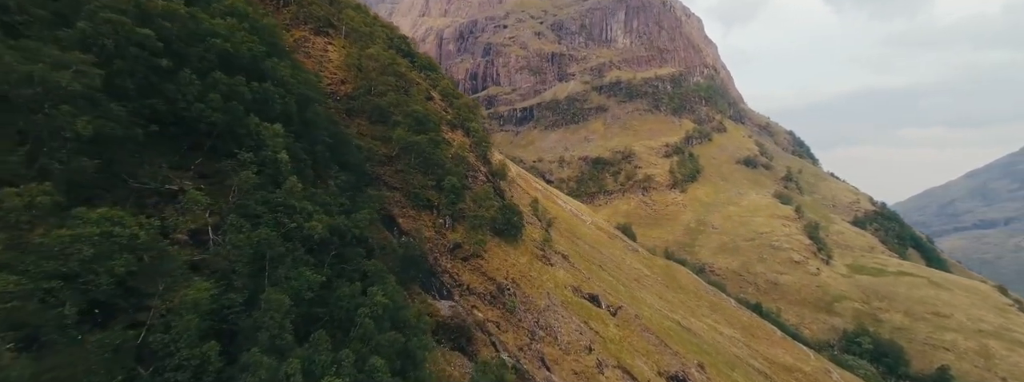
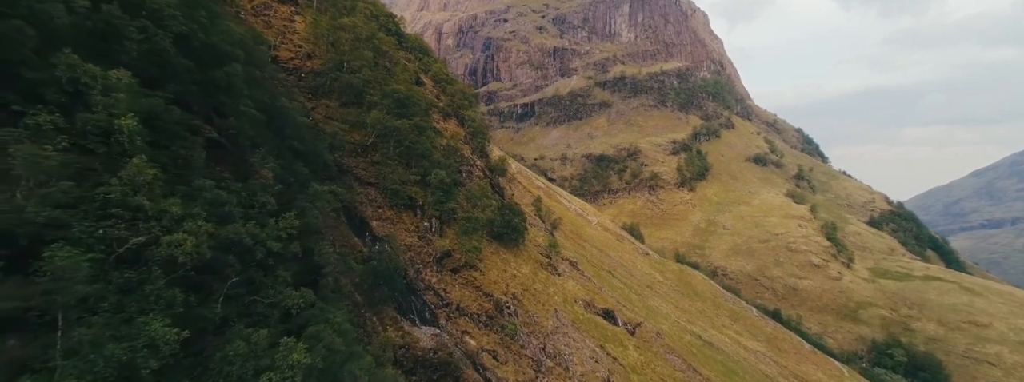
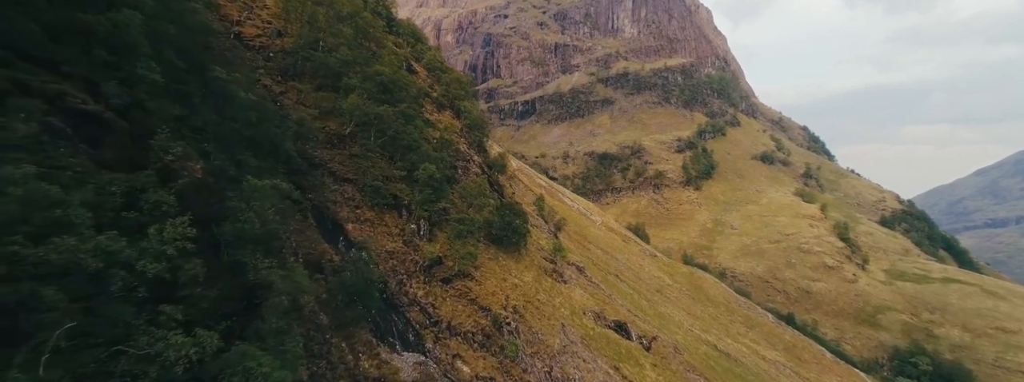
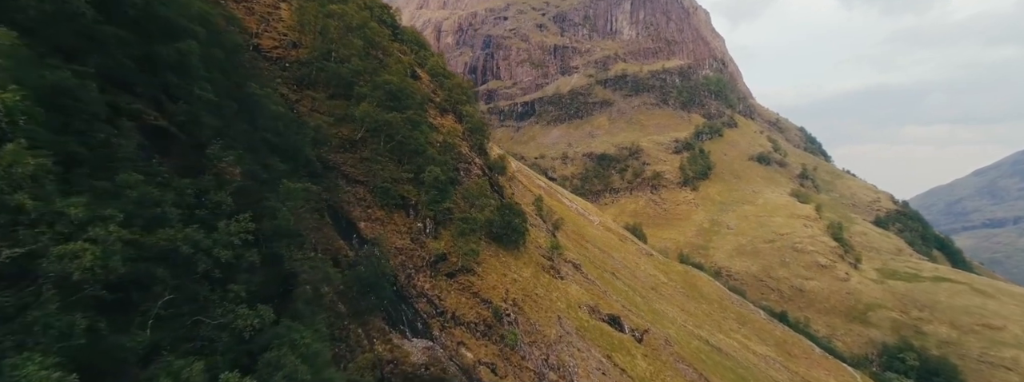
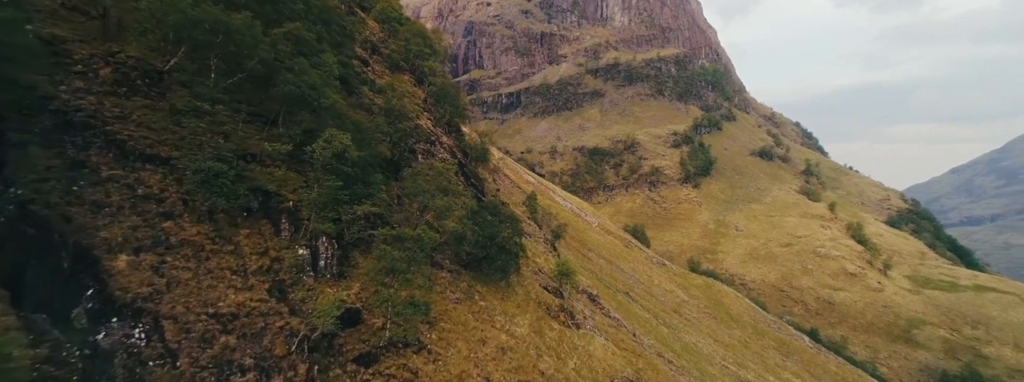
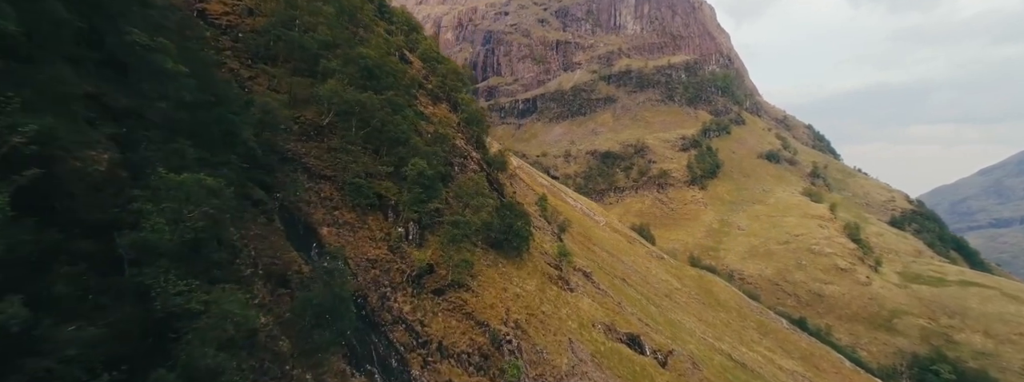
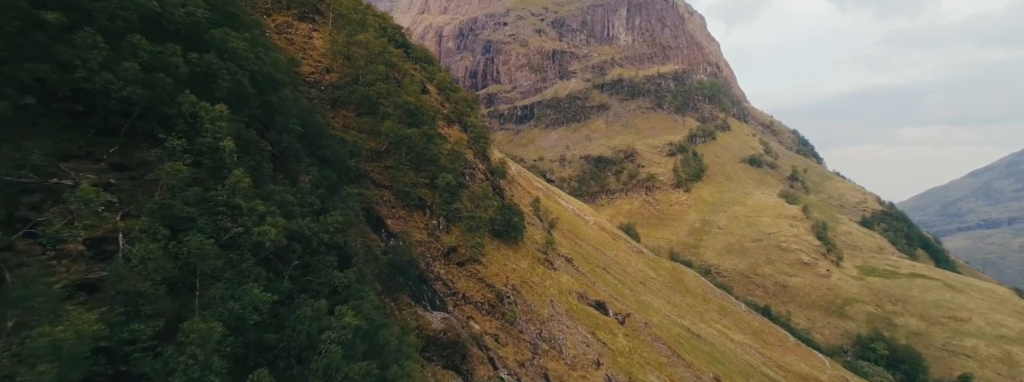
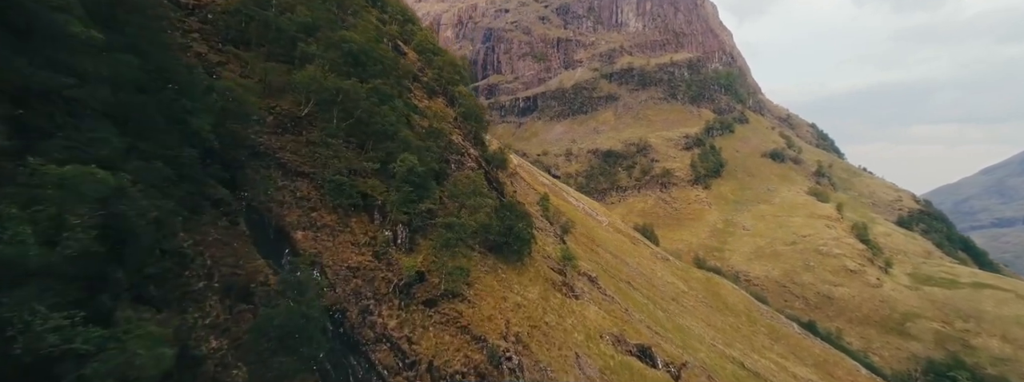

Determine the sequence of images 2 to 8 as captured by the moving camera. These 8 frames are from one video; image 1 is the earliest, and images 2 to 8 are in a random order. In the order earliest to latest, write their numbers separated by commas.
7, 2, 4, 3, 6, 8, 5
